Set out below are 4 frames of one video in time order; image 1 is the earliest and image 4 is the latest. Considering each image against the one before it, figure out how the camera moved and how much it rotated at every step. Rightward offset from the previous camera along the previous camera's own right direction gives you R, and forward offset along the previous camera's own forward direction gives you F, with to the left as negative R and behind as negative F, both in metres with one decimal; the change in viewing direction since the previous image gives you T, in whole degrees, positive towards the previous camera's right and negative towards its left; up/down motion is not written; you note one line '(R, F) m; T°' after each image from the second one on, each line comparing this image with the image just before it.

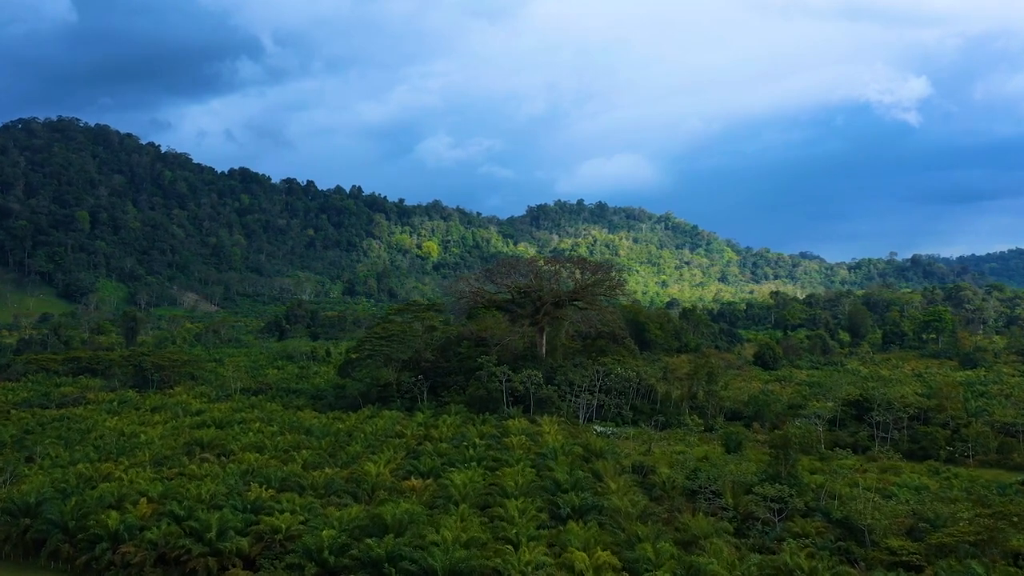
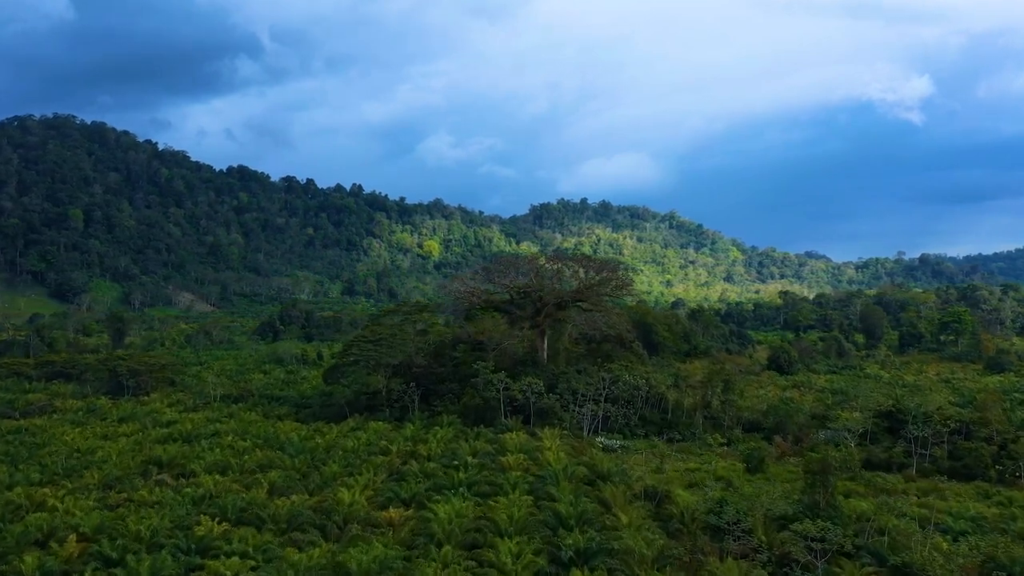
(+0.2, +2.4) m; 0°
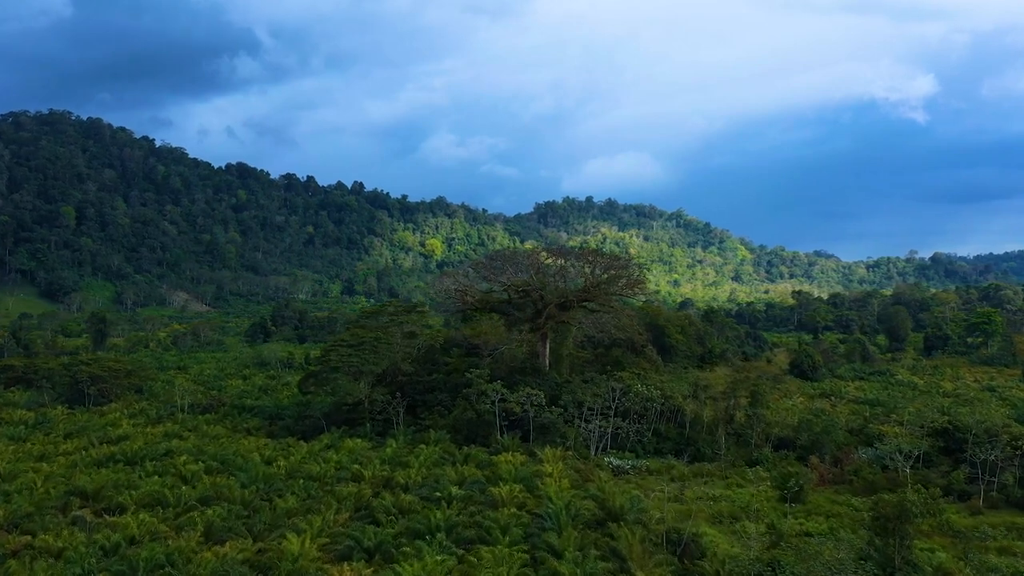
(+0.3, +3.2) m; 0°
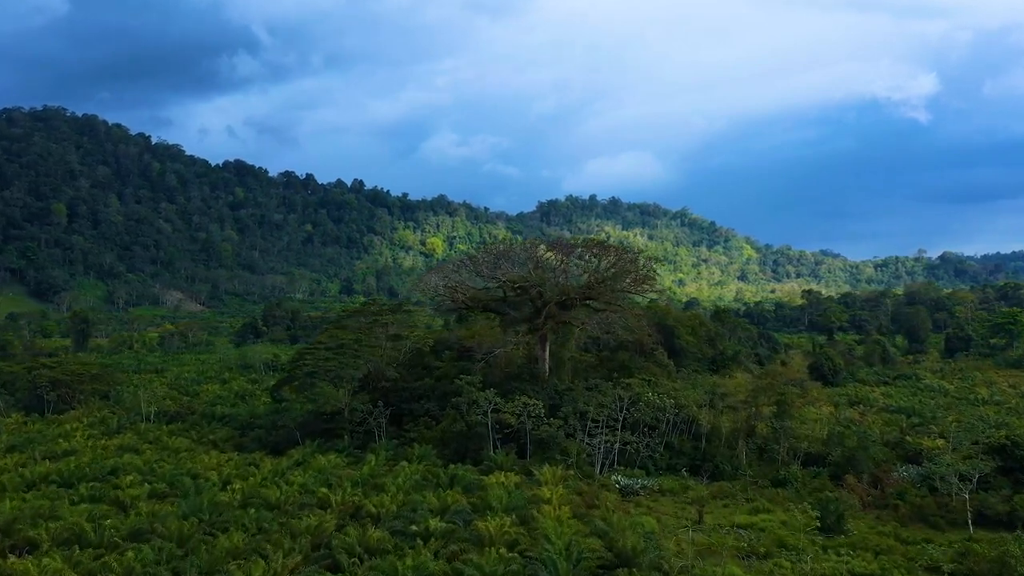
(+0.3, +2.6) m; 0°
